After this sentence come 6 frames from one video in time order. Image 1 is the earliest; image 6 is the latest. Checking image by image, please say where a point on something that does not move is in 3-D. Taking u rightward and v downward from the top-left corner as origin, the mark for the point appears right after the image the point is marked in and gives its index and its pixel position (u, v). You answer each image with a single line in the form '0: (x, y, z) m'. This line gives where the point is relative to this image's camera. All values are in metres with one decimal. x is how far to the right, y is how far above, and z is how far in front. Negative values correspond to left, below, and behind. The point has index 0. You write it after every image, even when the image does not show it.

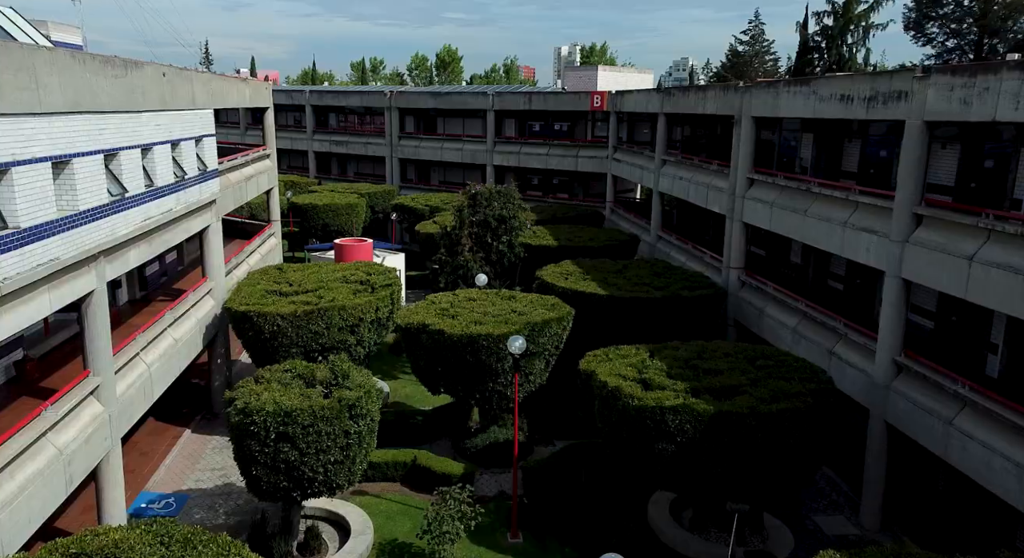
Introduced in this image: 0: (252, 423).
0: (-5.0, -2.8, +14.9) m
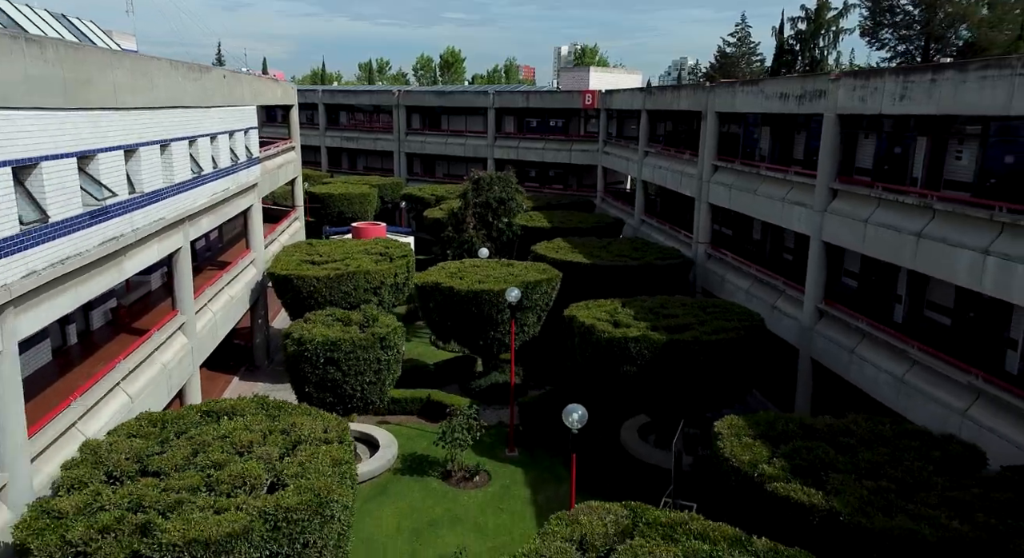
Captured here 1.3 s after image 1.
0: (-5.1, -1.8, +19.1) m
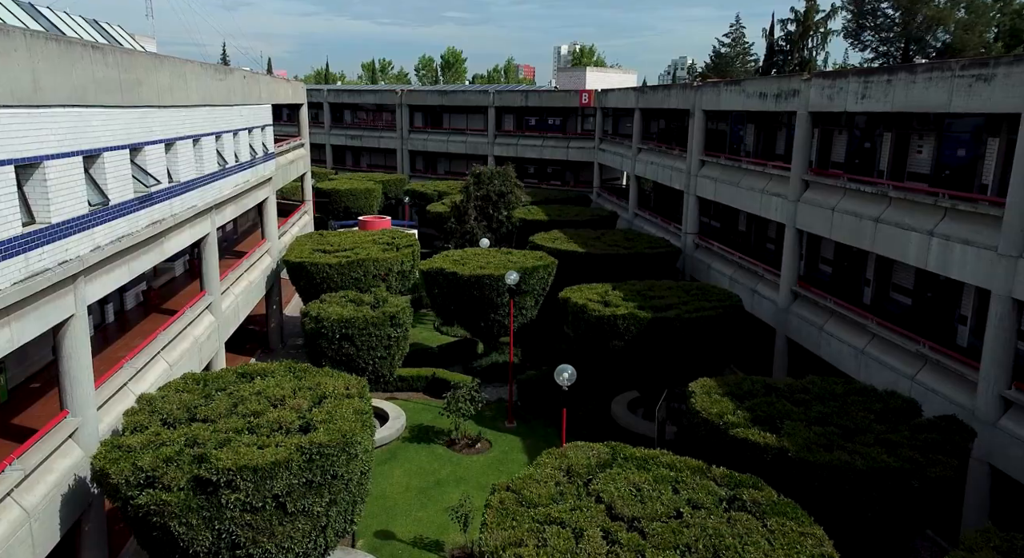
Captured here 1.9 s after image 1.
0: (-5.1, -1.3, +20.9) m
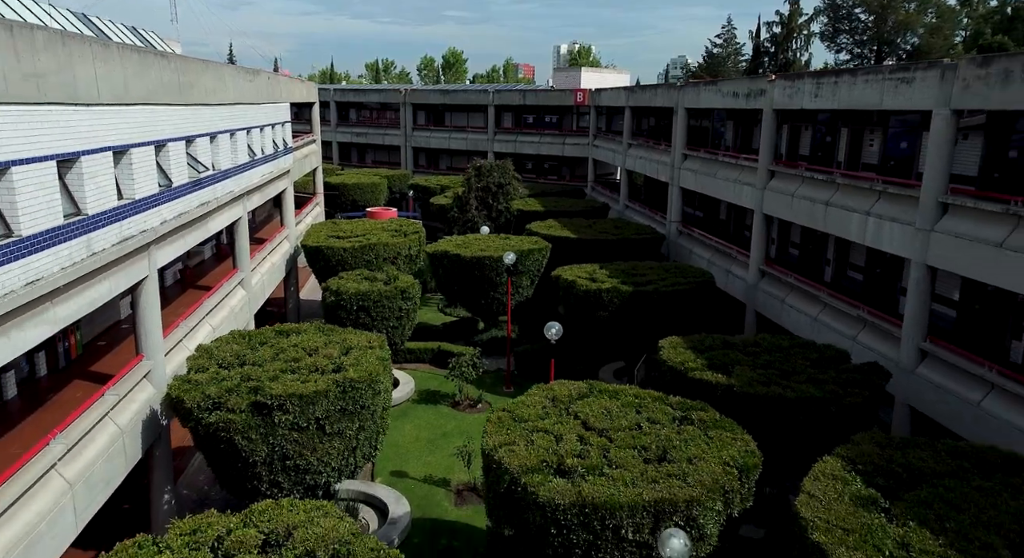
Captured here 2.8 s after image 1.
0: (-5.2, -0.6, +23.7) m
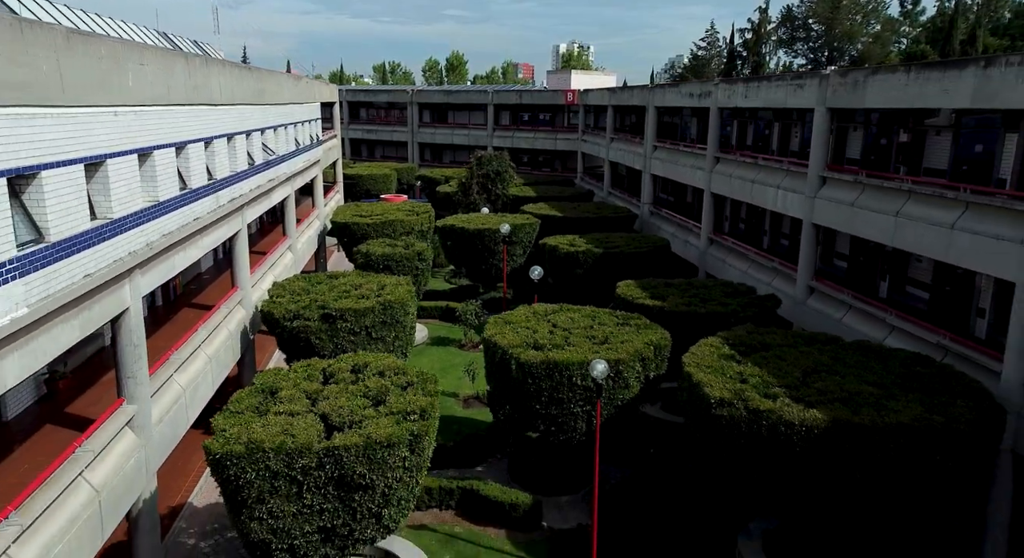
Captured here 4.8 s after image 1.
0: (-5.4, +0.7, +29.5) m
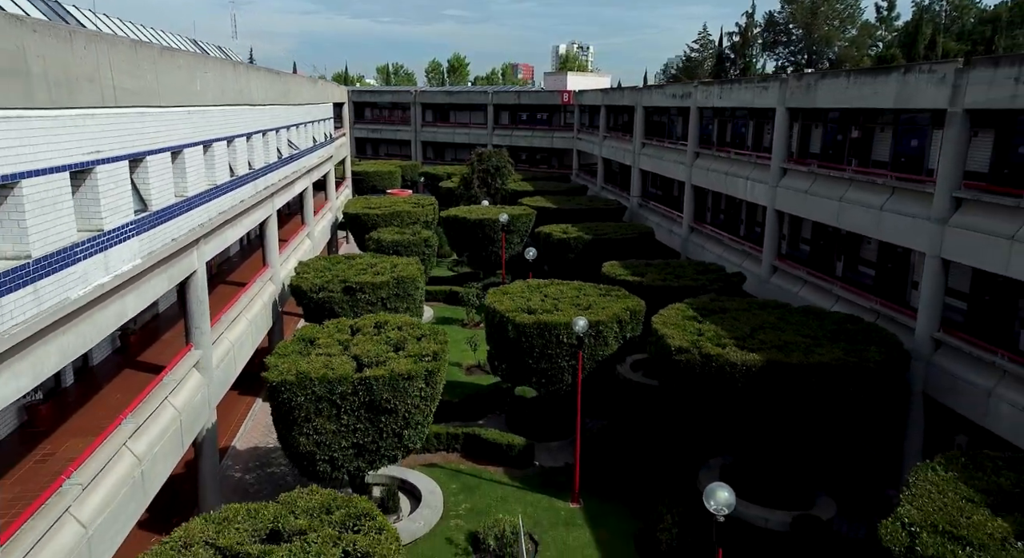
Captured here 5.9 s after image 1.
0: (-5.5, +1.4, +32.5) m
